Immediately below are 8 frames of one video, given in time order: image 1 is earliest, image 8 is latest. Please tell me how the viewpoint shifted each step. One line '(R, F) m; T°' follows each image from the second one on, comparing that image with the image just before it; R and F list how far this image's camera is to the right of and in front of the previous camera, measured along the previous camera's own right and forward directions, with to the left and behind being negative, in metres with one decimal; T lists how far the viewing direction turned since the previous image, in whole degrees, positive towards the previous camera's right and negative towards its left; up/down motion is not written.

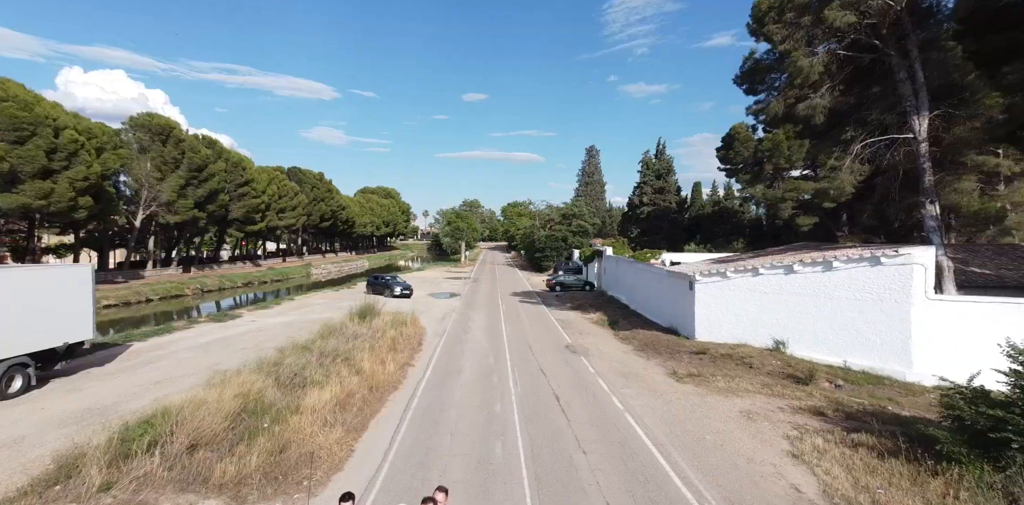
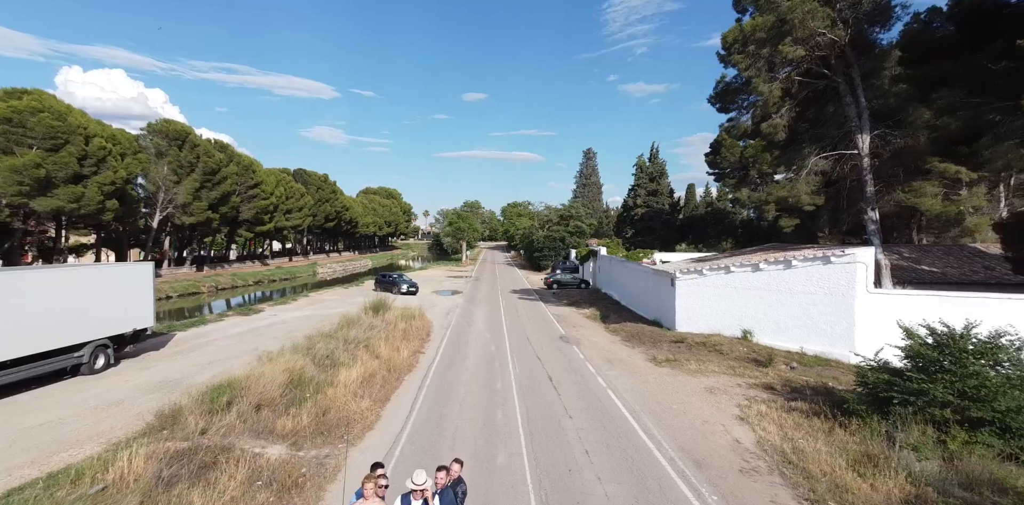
(0.0, -2.1) m; 0°
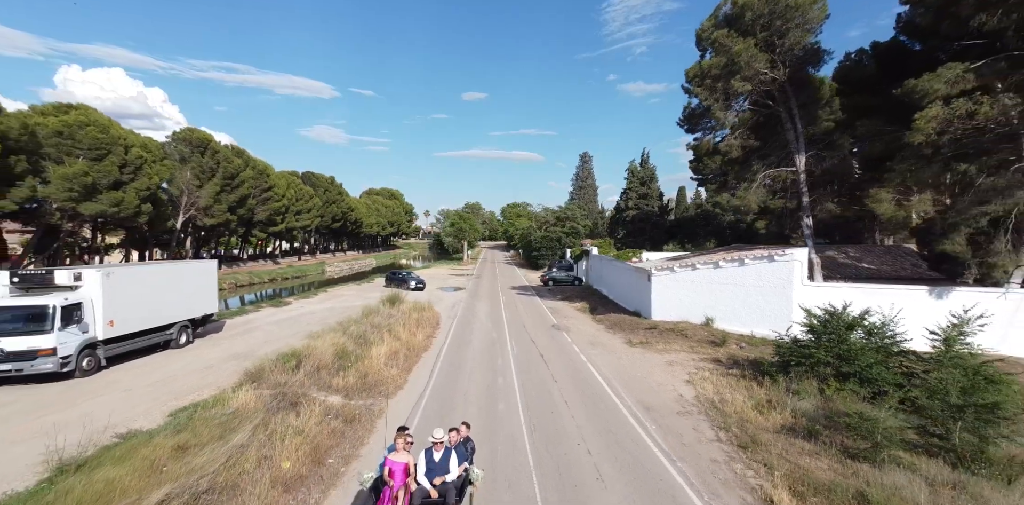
(0.0, -3.2) m; 0°
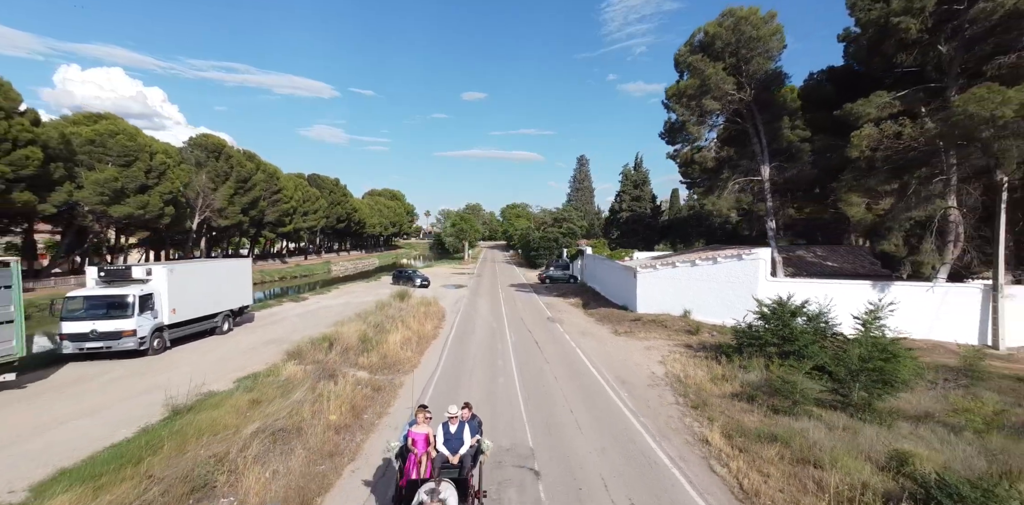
(+0.1, -2.4) m; 0°
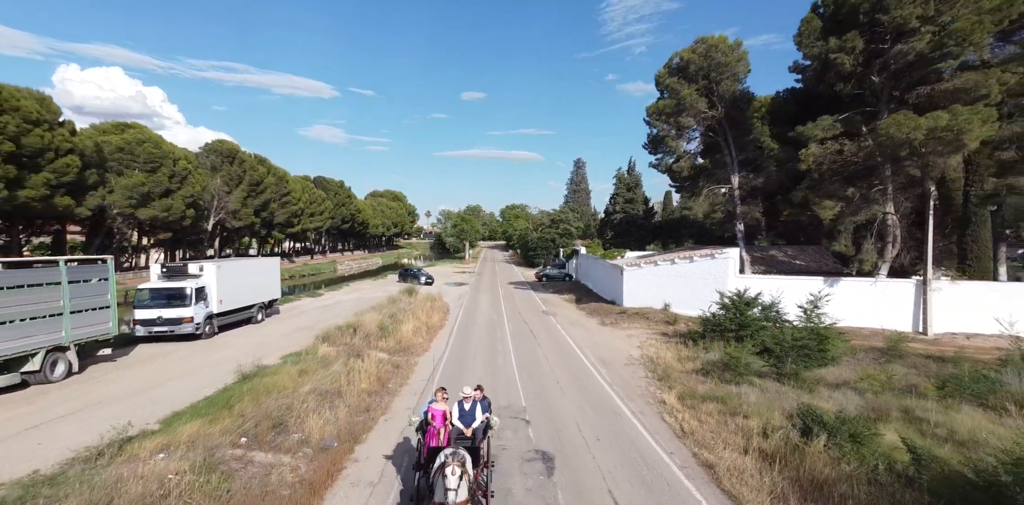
(+0.1, -2.6) m; 0°
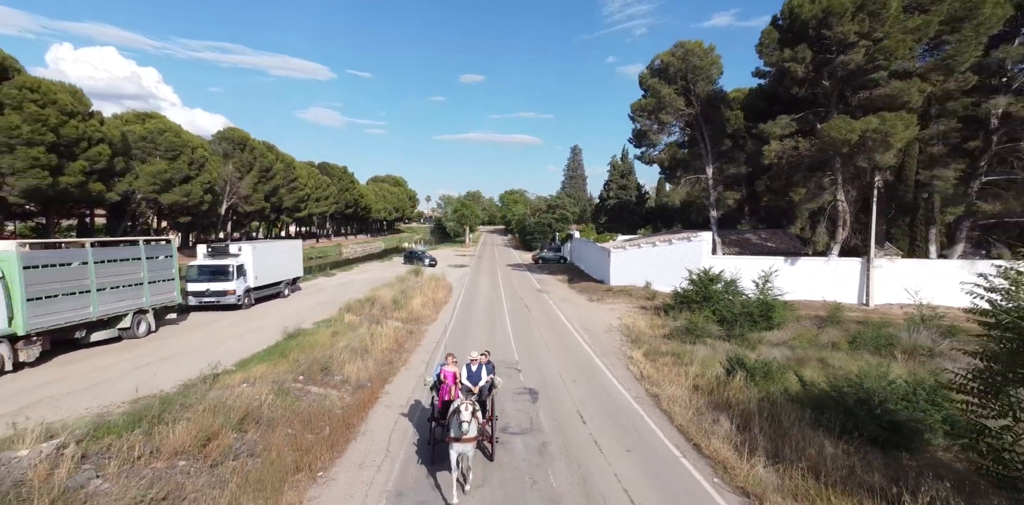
(+0.1, -2.7) m; 0°
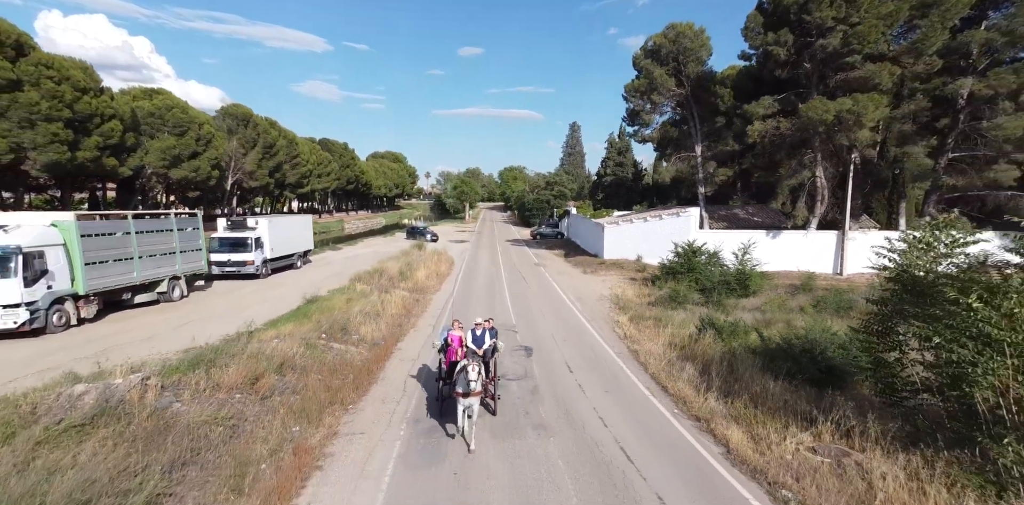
(+0.1, -1.5) m; 0°
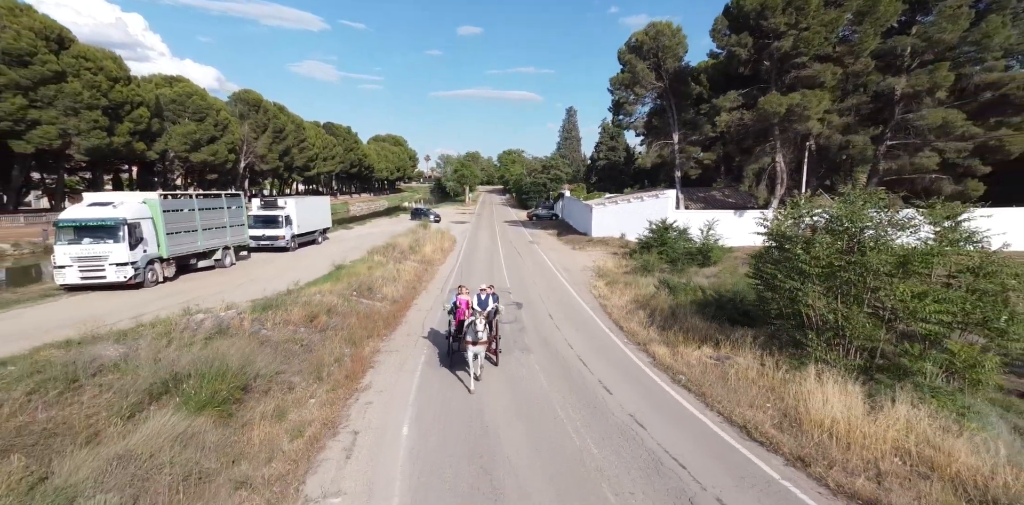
(+0.2, -3.2) m; 0°
